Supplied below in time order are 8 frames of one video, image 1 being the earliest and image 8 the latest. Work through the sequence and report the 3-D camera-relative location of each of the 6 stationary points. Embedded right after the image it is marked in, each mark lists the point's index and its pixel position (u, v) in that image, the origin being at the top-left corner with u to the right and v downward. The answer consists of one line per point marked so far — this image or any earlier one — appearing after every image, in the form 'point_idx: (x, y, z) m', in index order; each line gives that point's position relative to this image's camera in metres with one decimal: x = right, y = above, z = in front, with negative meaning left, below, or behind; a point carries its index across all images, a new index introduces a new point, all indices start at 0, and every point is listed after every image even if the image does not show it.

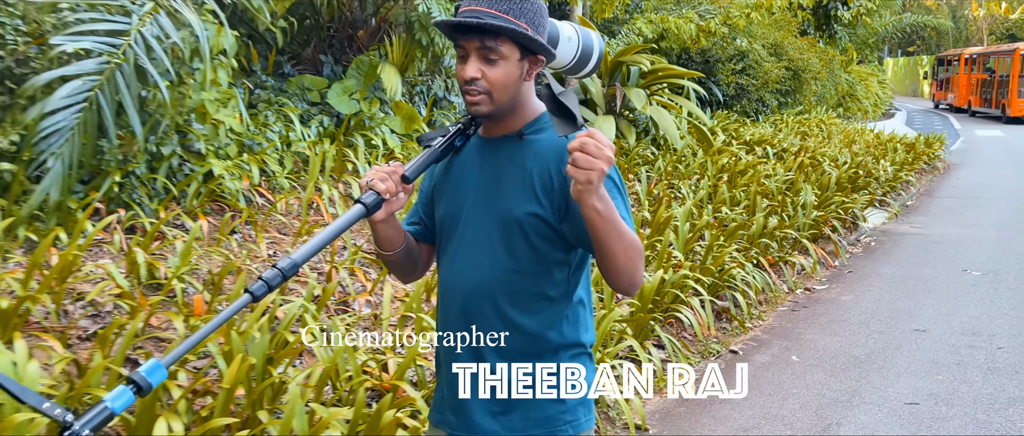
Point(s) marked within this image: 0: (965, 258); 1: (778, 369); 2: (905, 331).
0: (+4.5, -0.4, +7.9) m
1: (+1.6, -0.9, +4.9) m
2: (+2.7, -0.8, +5.5) m
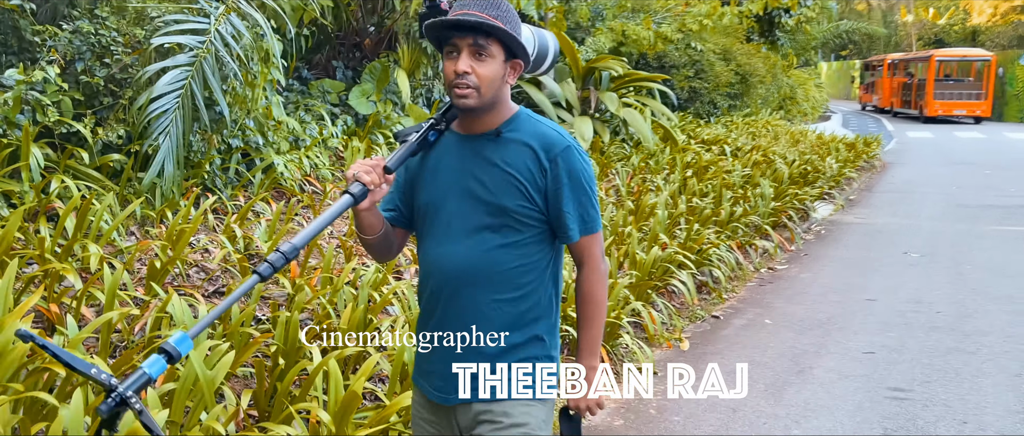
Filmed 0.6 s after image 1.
0: (+4.4, -0.3, +9.0) m
1: (+1.8, -0.8, +5.8) m
2: (+2.8, -0.7, +6.5) m
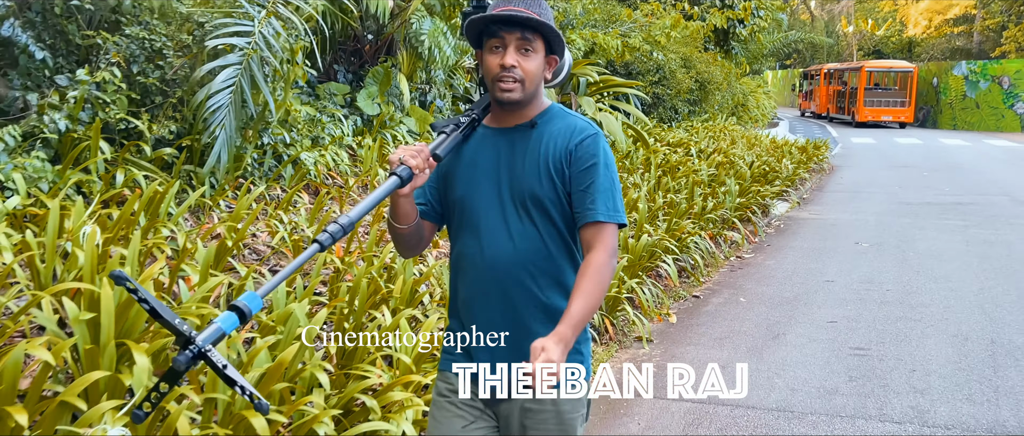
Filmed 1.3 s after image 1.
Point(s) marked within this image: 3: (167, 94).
0: (+4.3, -0.2, +9.9) m
1: (+1.8, -0.7, +6.5) m
2: (+2.8, -0.6, +7.3) m
3: (-2.3, +0.9, +5.5) m
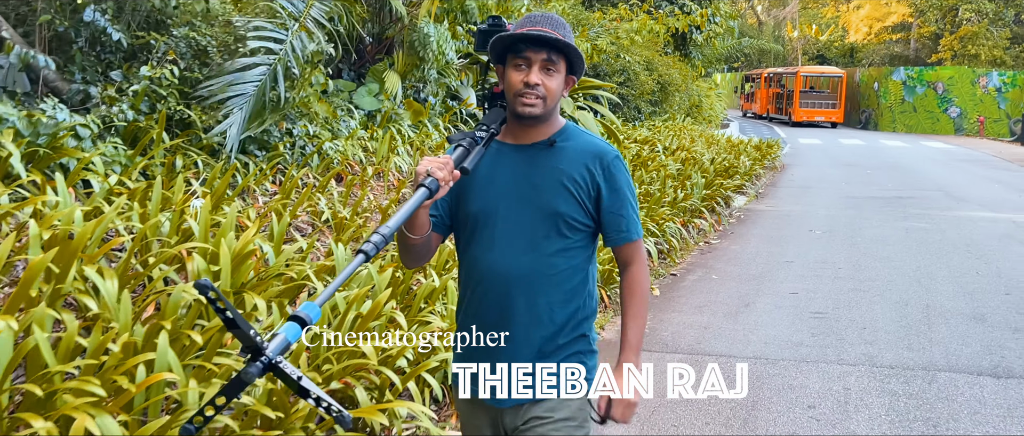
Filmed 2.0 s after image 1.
0: (+4.0, -0.1, +10.9) m
1: (+1.8, -0.6, +7.4) m
2: (+2.8, -0.5, +8.3) m
3: (-2.2, +1.0, +6.2) m
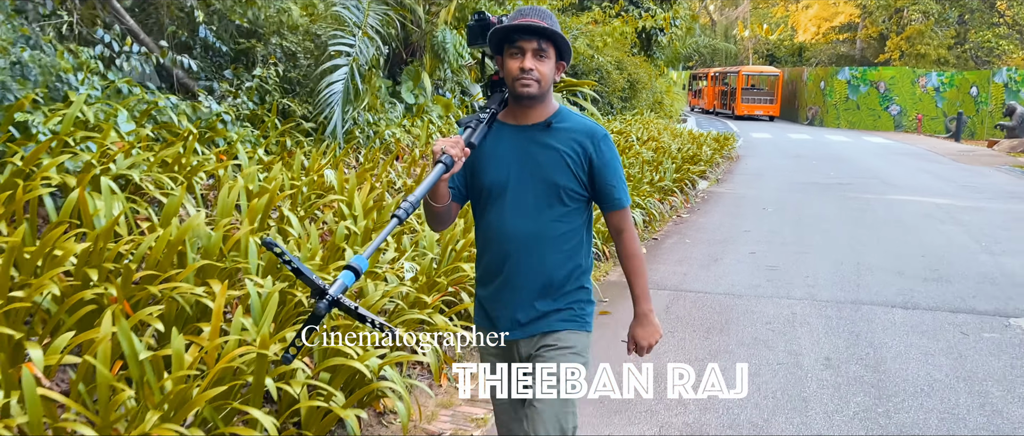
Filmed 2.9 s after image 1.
0: (+4.0, +0.2, +12.7) m
1: (+2.0, -0.3, +9.1) m
2: (+2.9, -0.2, +10.0) m
3: (-2.0, +1.3, +7.6) m
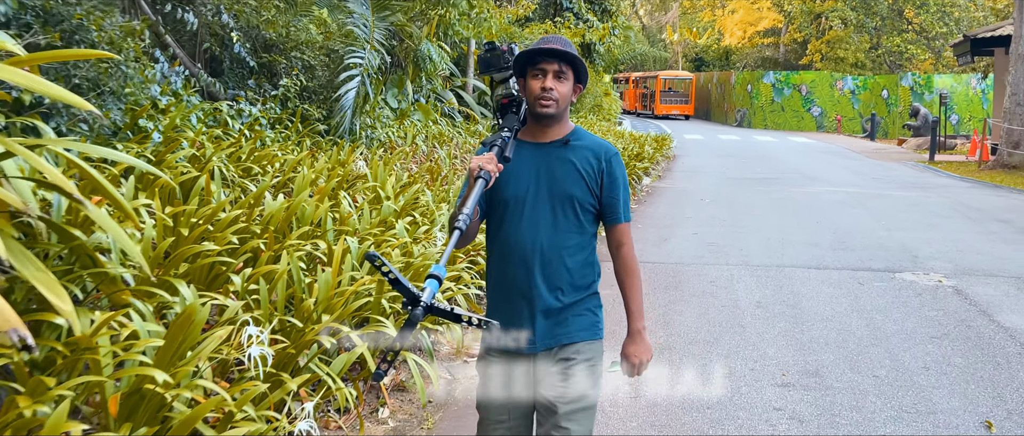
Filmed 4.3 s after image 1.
0: (+3.4, +0.4, +14.5) m
1: (+1.7, -0.1, +10.7) m
2: (+2.5, 0.0, +11.7) m
3: (-2.2, +1.4, +8.9) m
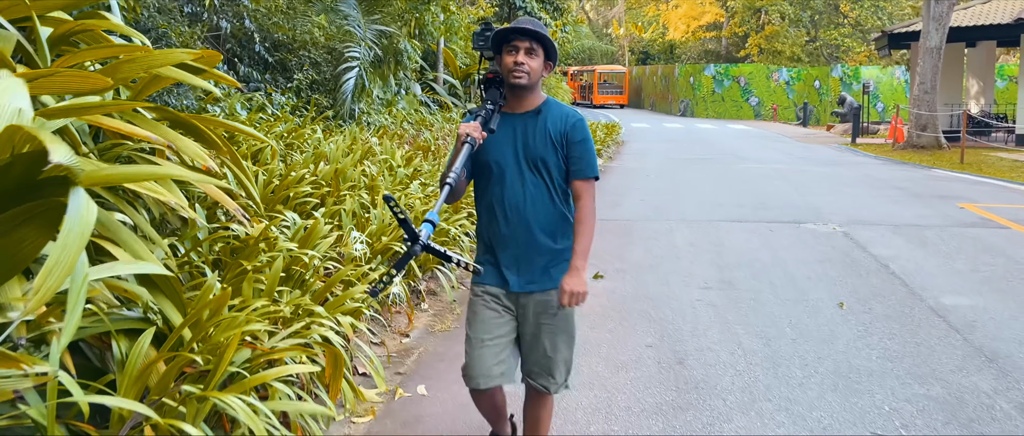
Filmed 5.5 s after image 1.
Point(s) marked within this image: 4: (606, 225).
0: (+2.8, +0.9, +16.5) m
1: (+1.3, +0.4, +12.6) m
2: (+2.0, +0.5, +13.6) m
3: (-2.5, +1.8, +10.6) m
4: (+1.2, -0.1, +10.2) m
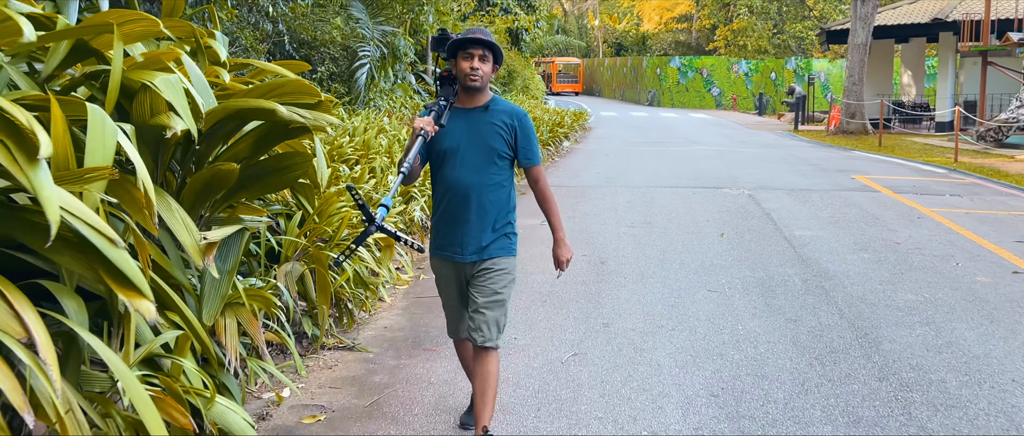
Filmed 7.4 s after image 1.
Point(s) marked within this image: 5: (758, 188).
0: (+2.2, +1.6, +19.1) m
1: (+0.9, +0.9, +15.2) m
2: (+1.6, +1.1, +16.2) m
3: (-2.8, +2.3, +13.0) m
4: (+0.9, +0.5, +12.8) m
5: (+3.9, +0.5, +12.7) m
